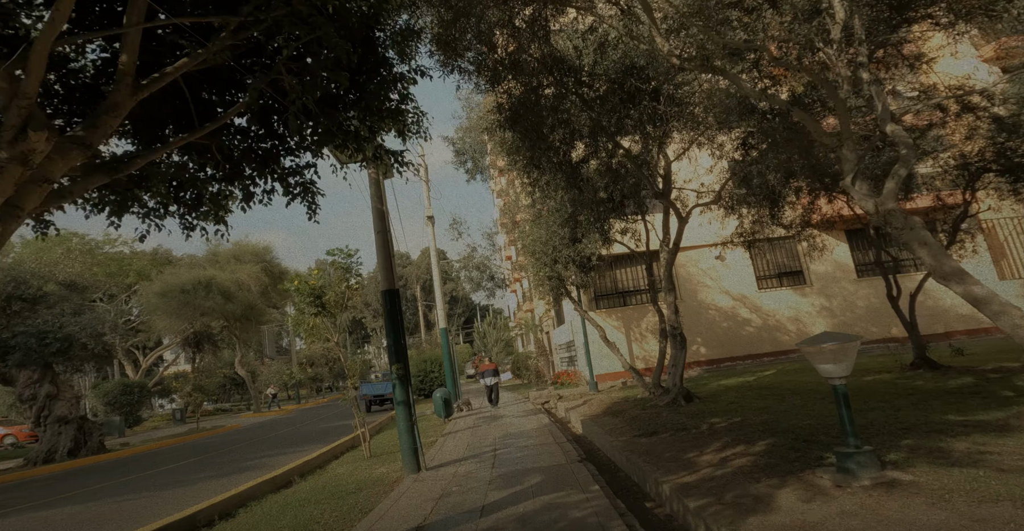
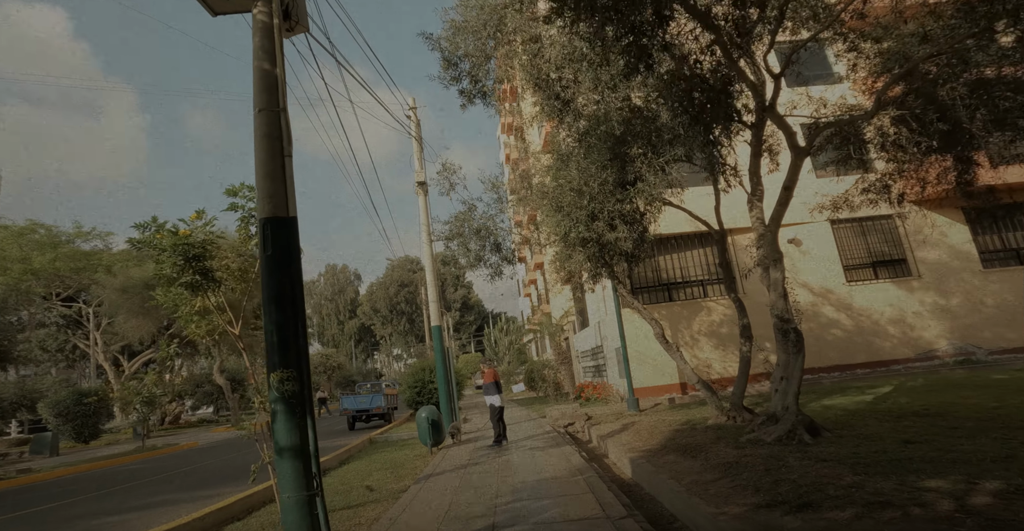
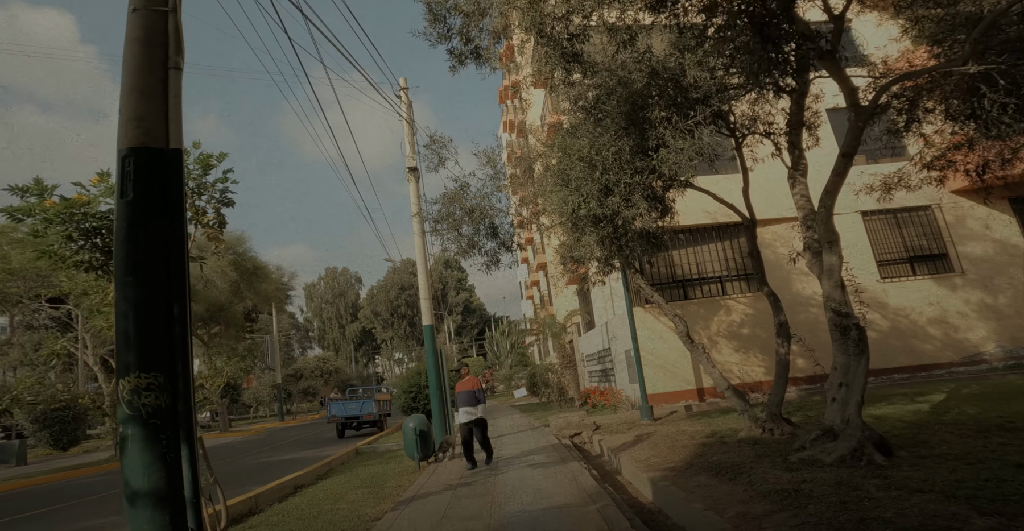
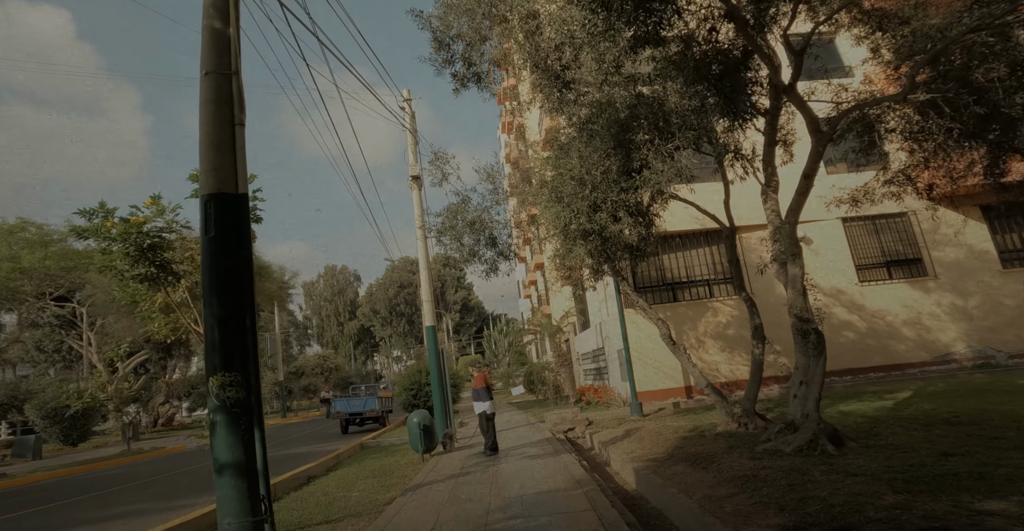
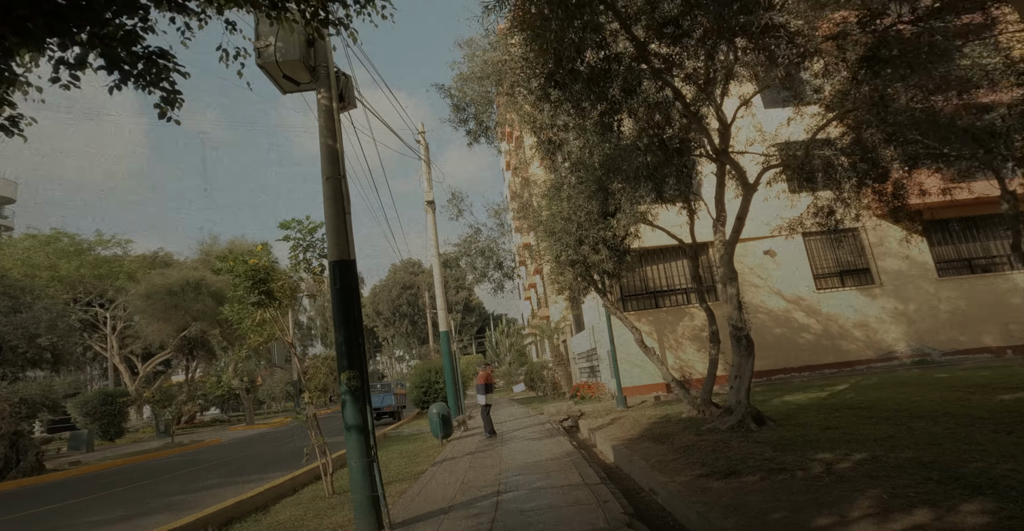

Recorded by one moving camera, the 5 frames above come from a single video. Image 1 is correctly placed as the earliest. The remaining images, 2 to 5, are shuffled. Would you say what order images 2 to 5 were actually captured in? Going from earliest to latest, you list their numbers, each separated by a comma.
5, 2, 4, 3
